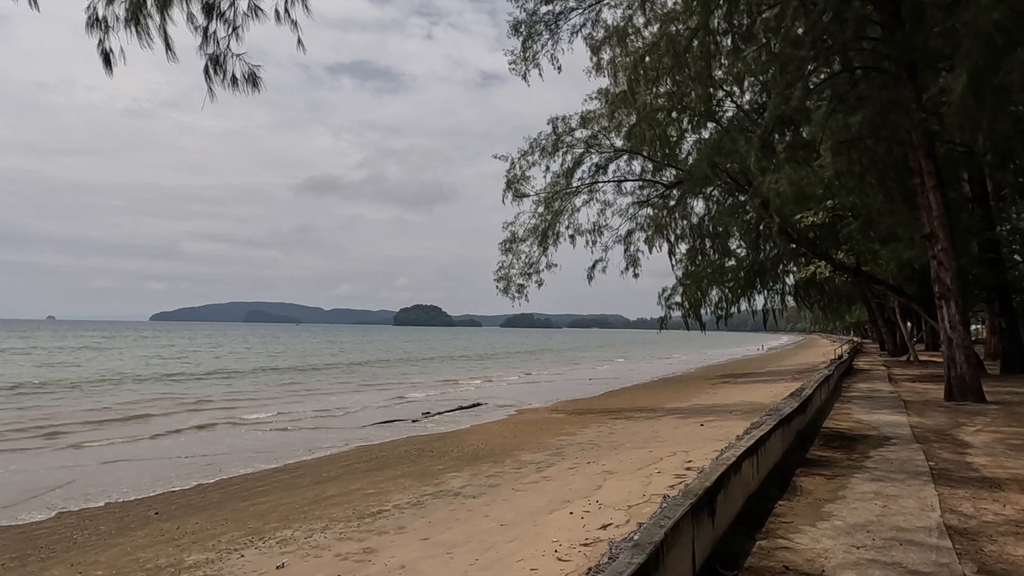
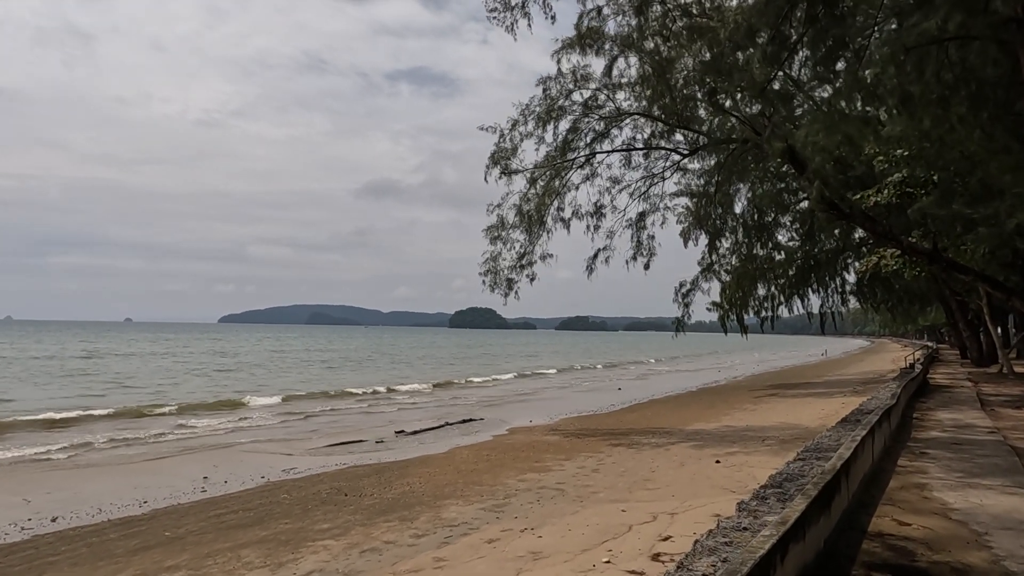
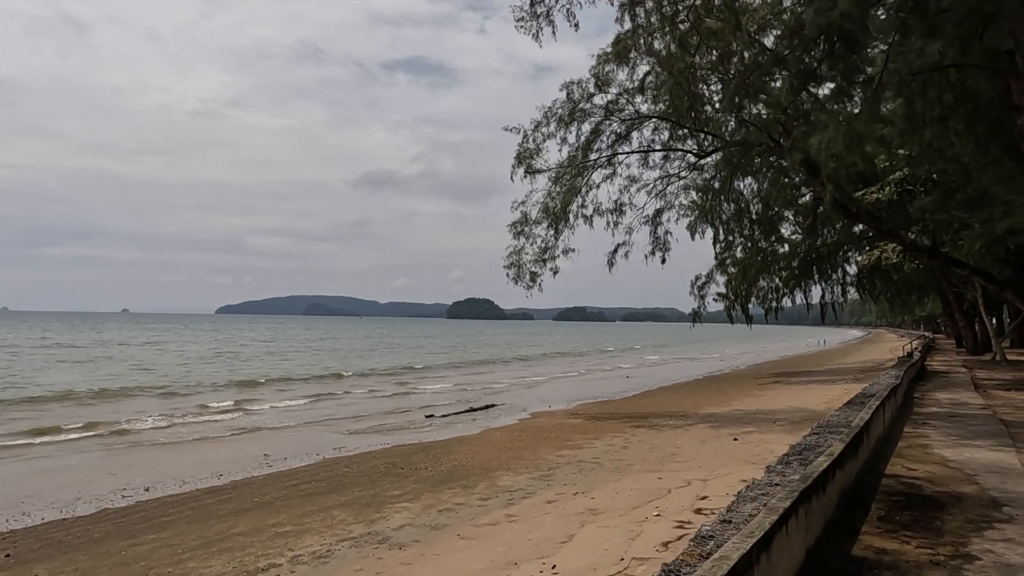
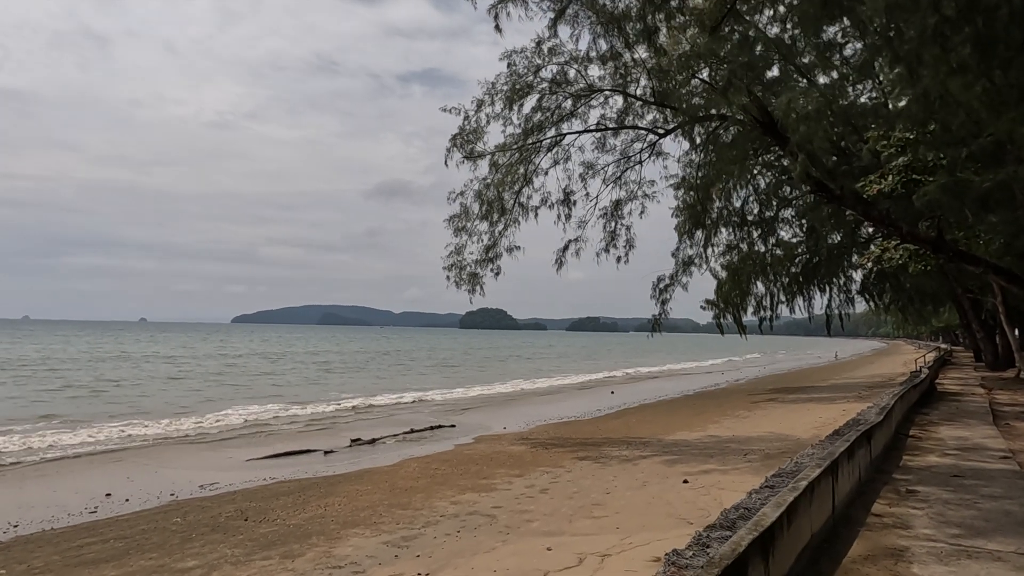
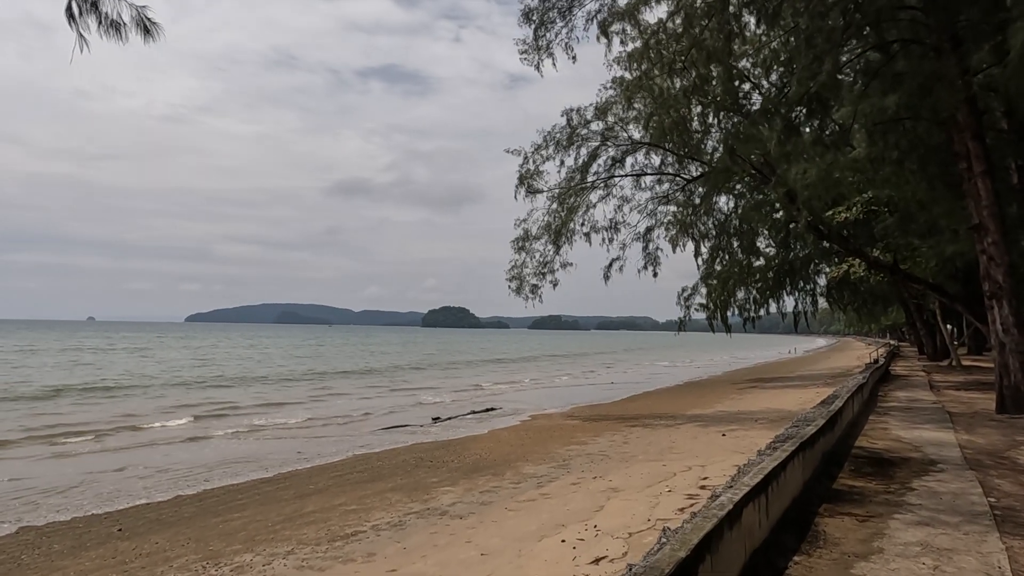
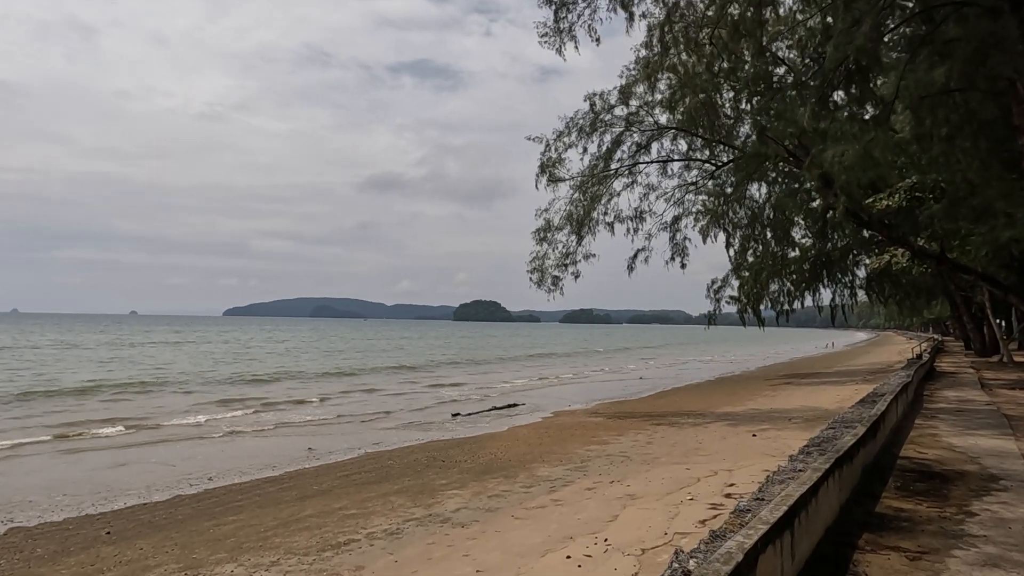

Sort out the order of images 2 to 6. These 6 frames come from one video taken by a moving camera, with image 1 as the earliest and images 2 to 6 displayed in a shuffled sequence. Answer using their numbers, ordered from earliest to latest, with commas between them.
5, 6, 3, 2, 4
